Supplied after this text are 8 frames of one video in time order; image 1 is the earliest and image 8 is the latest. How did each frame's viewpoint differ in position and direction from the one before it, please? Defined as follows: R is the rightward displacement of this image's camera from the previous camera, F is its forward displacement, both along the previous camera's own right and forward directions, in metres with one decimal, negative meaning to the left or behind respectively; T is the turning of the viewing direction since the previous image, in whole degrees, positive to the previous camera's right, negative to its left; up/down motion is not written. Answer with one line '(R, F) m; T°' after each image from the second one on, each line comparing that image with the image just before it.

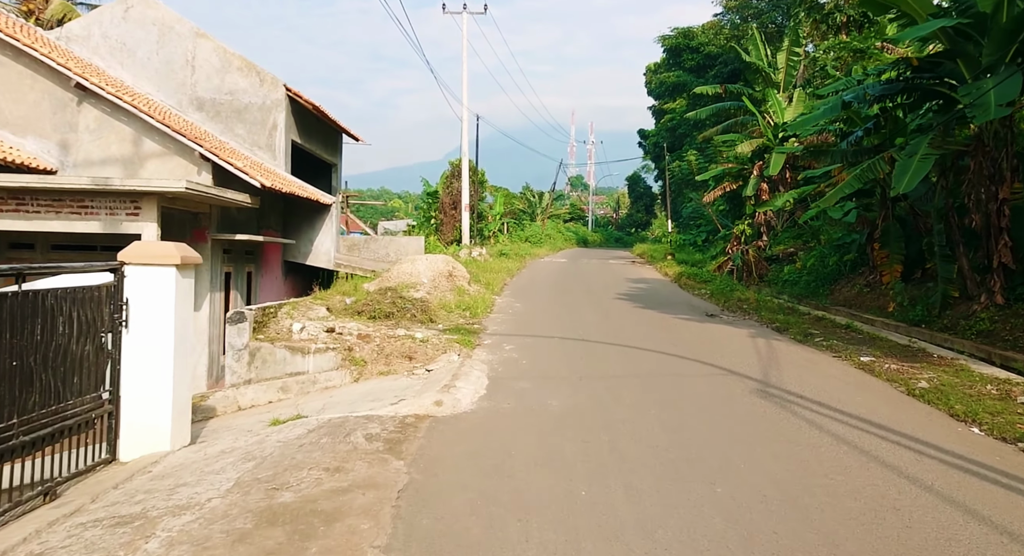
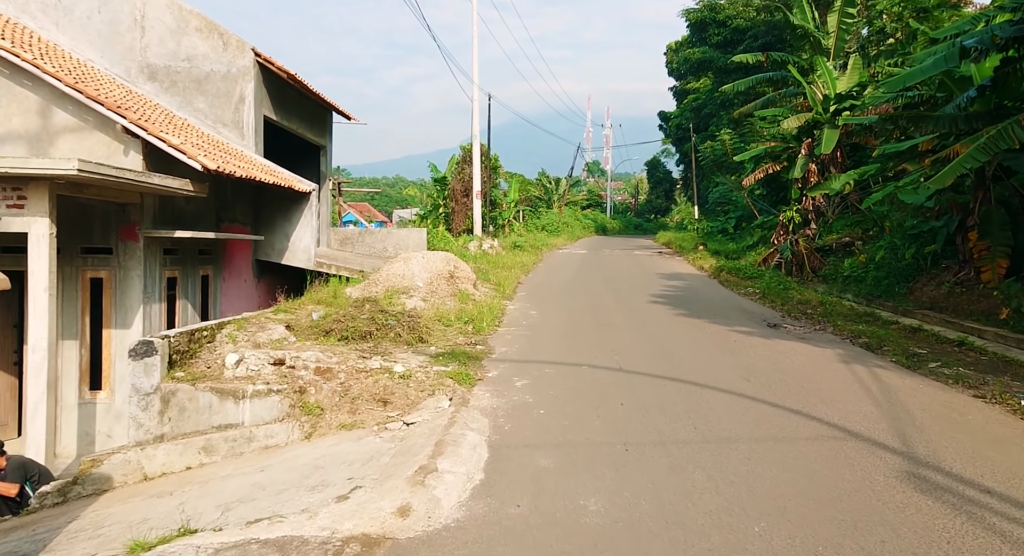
(0.0, +2.4) m; -1°
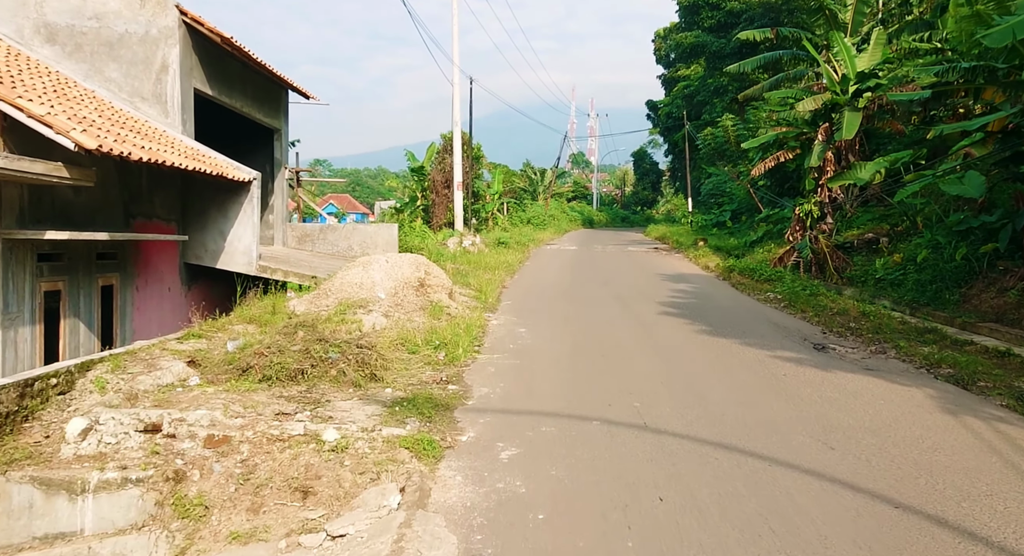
(0.0, +2.1) m; +1°
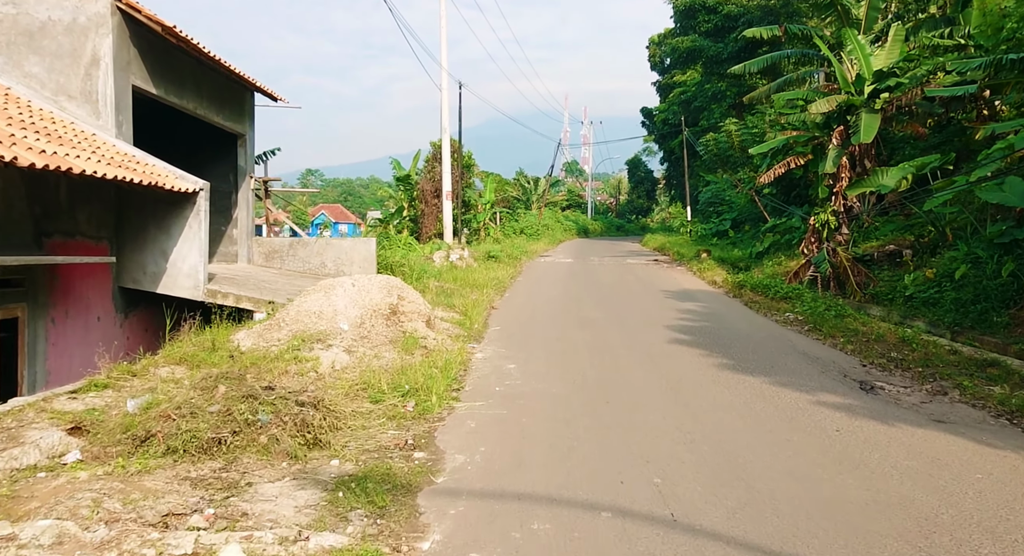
(+0.1, +1.4) m; 0°
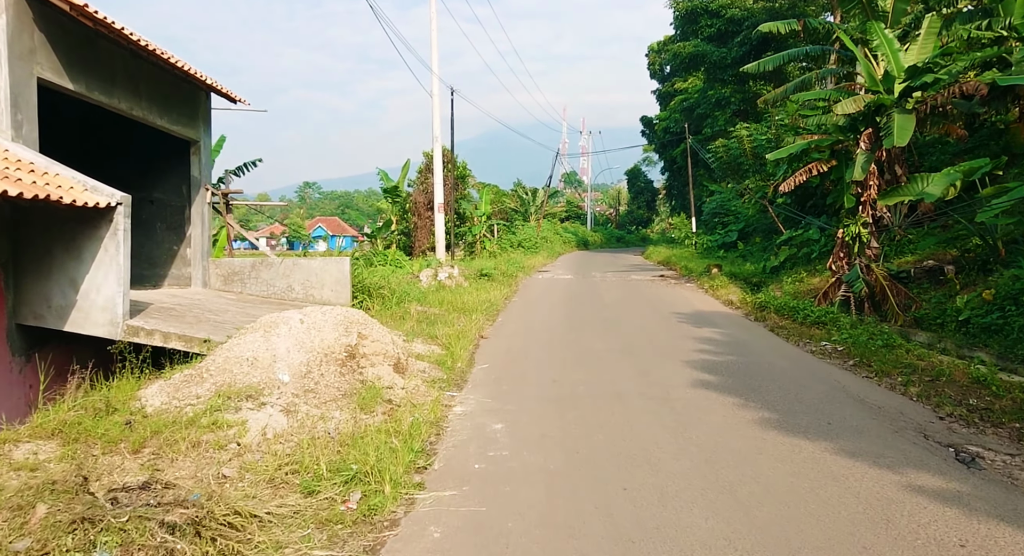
(+0.1, +1.7) m; 0°
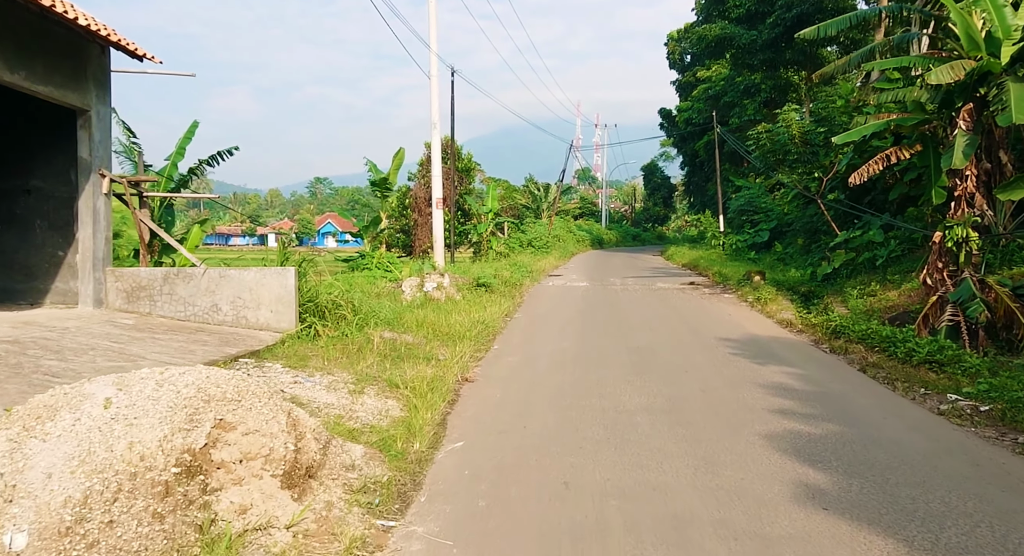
(+0.2, +3.1) m; -1°
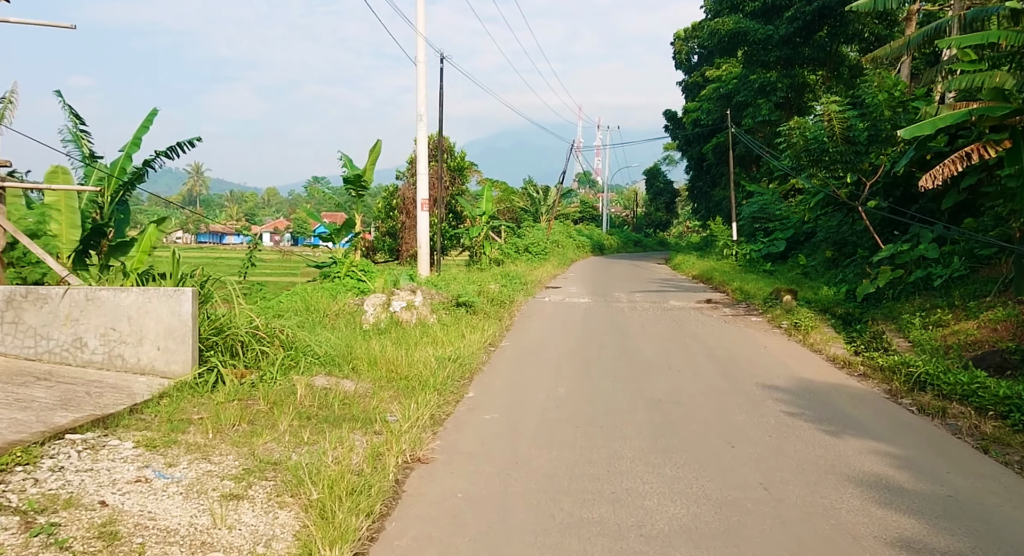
(+0.2, +2.6) m; 0°
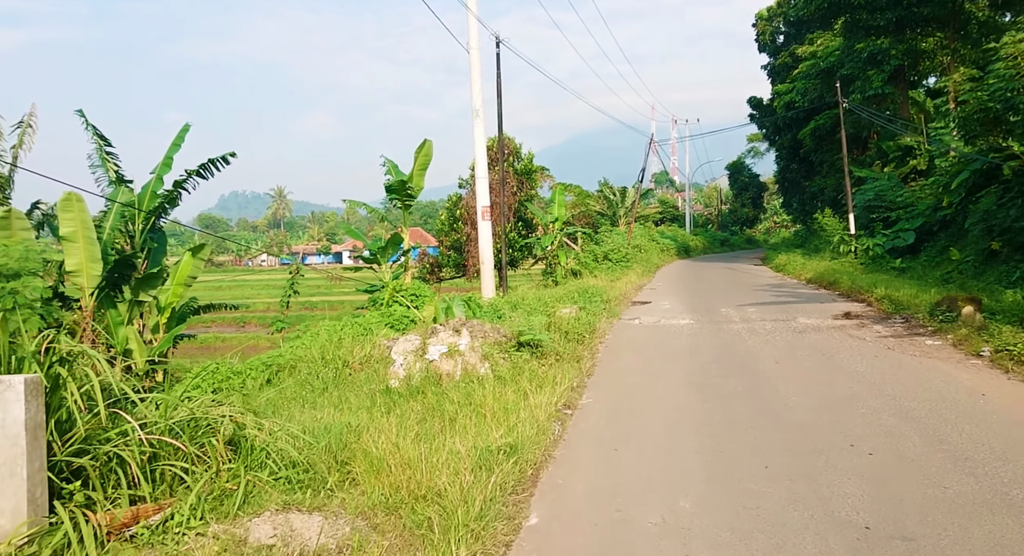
(0.0, +3.3) m; -6°
